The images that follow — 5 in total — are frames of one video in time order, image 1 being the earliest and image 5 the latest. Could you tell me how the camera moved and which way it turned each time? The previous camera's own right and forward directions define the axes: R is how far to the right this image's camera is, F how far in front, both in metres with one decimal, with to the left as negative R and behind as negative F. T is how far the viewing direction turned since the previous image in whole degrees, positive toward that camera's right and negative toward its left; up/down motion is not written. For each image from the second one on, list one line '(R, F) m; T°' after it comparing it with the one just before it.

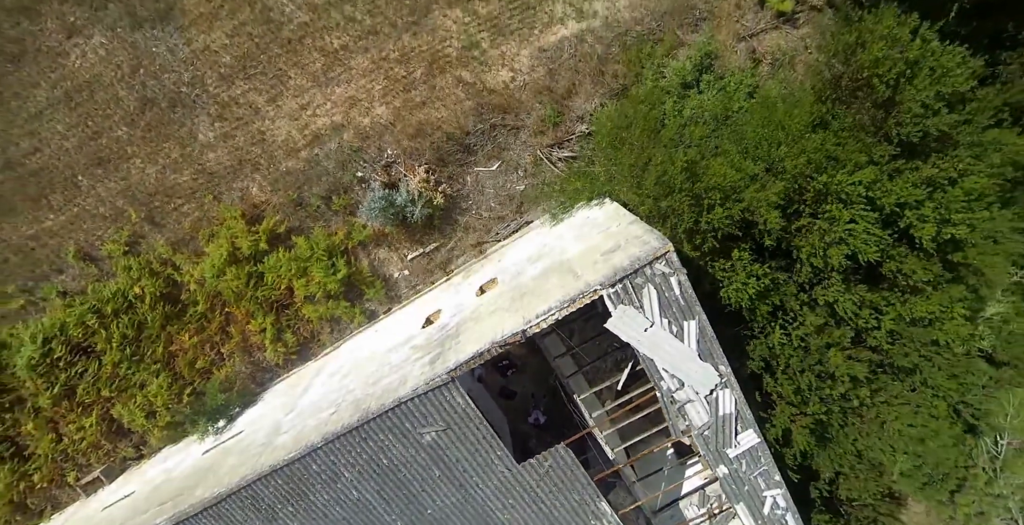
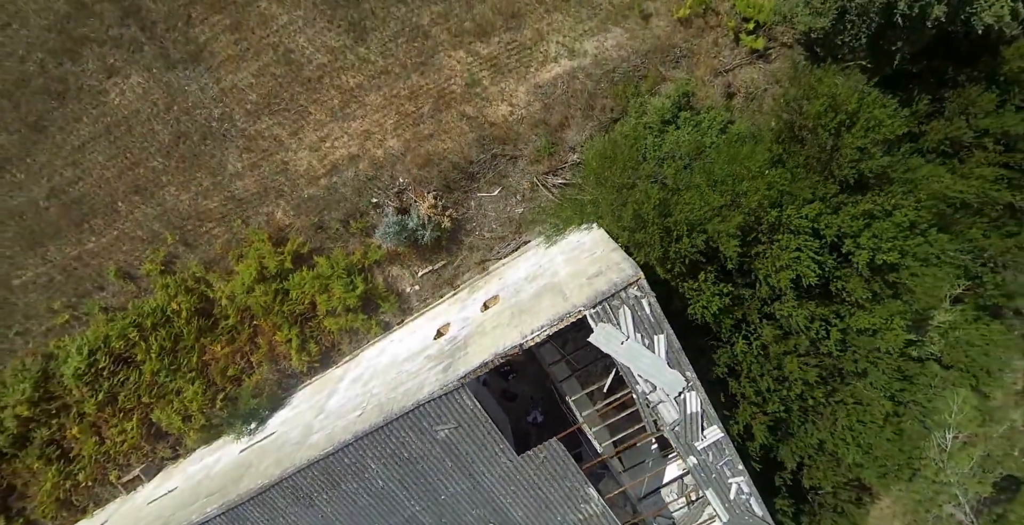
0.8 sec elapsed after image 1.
(0.0, -1.6) m; 0°
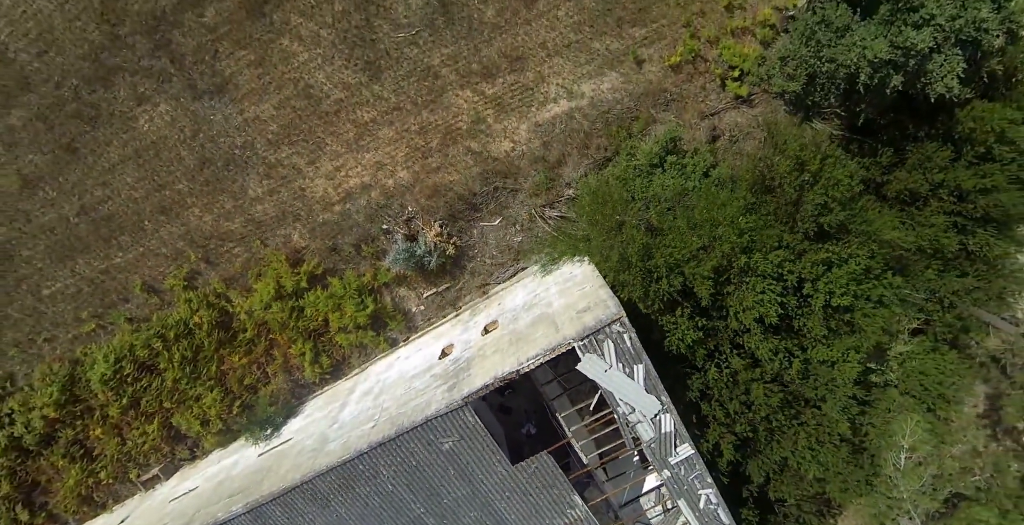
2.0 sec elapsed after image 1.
(-0.1, -1.4) m; 0°
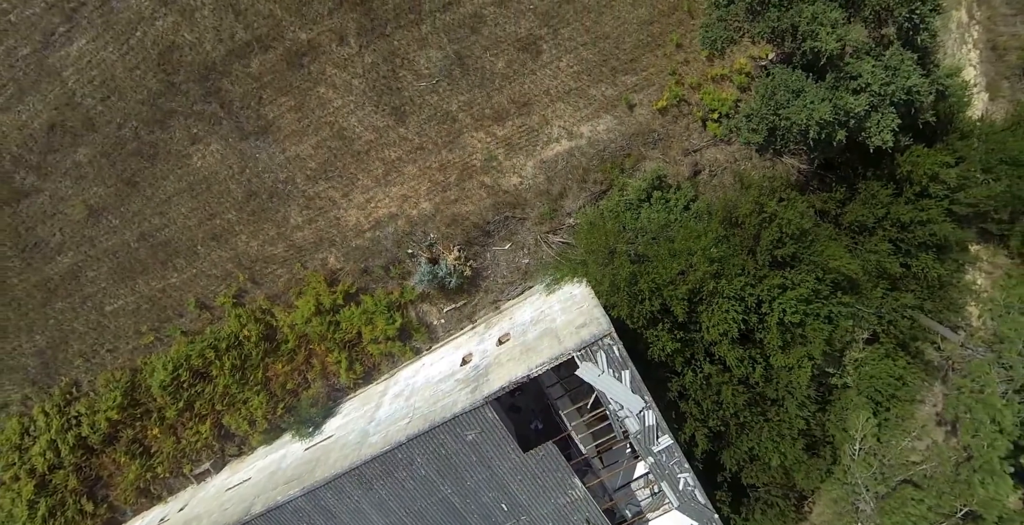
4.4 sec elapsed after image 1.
(-0.2, -2.6) m; 0°
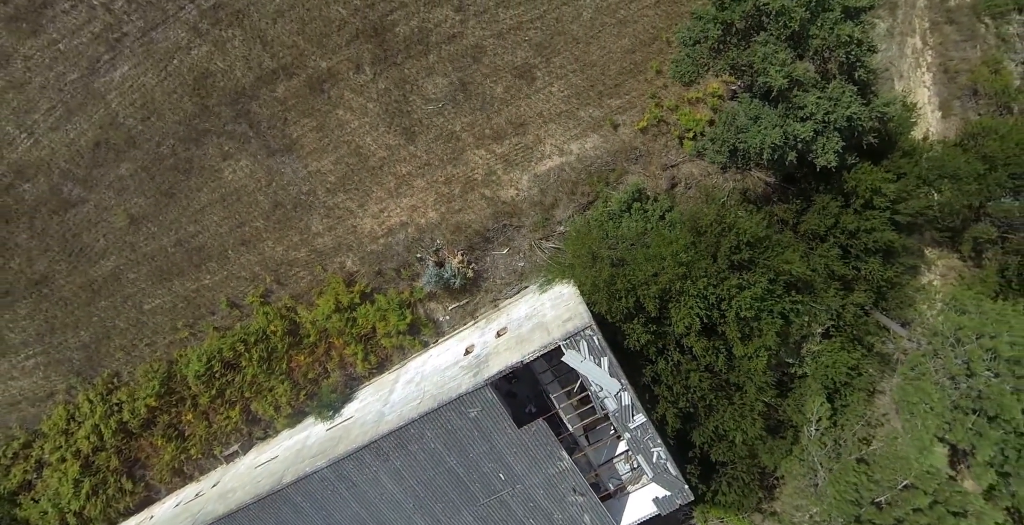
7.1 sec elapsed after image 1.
(+0.1, -2.5) m; 0°
